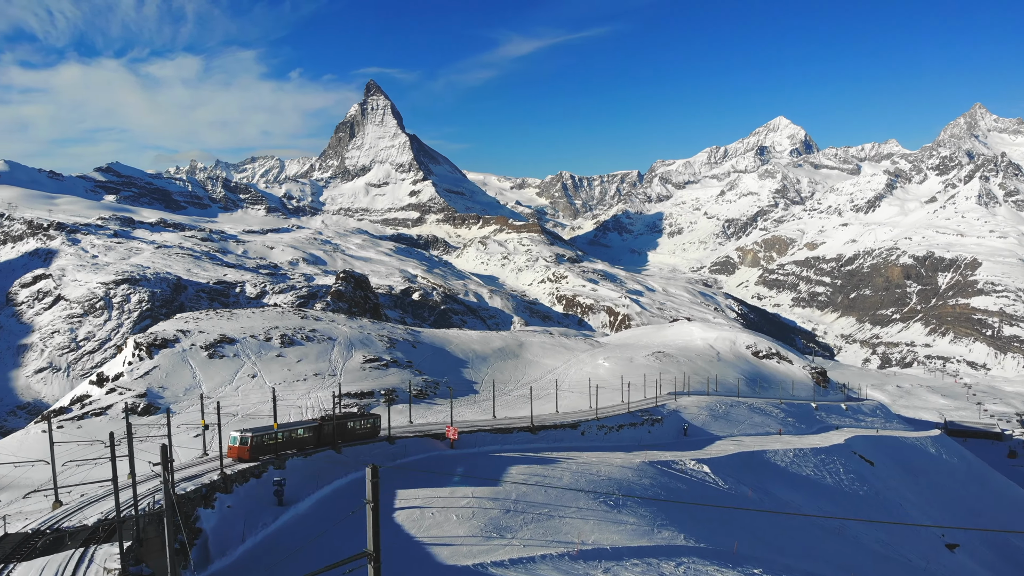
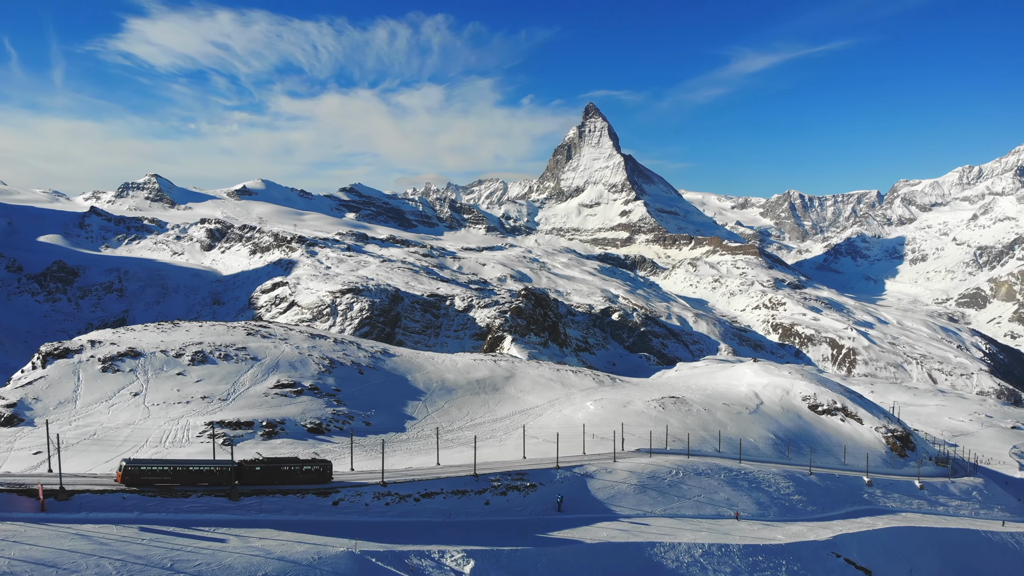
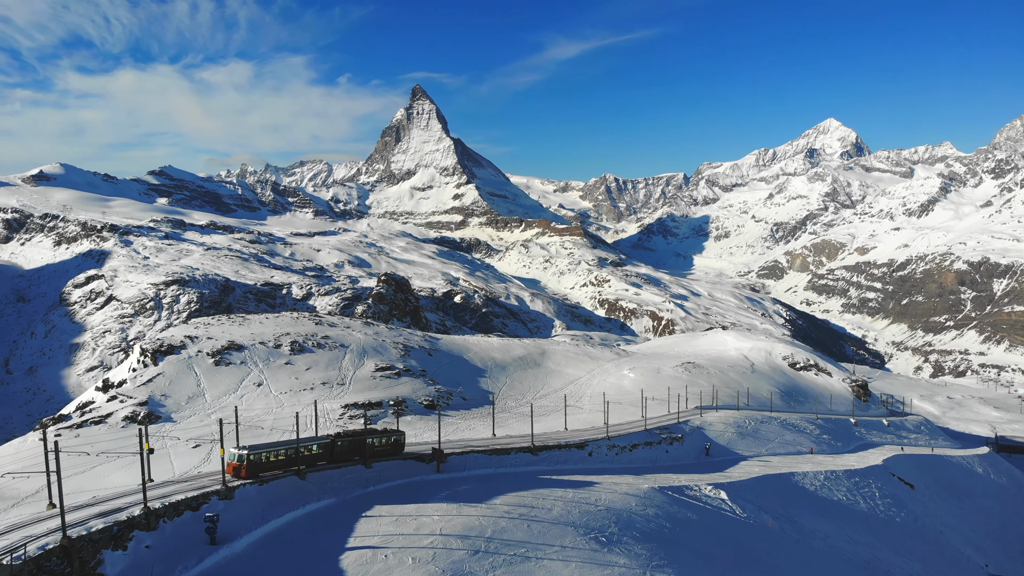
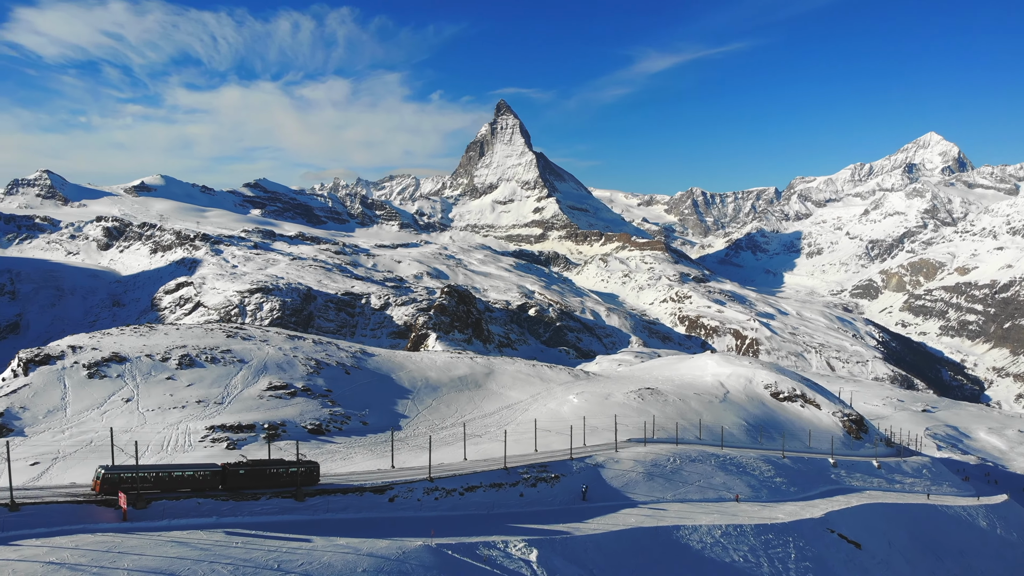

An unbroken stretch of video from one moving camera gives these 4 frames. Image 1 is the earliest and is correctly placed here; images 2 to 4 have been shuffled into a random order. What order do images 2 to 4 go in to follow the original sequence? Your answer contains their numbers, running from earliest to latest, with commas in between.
3, 4, 2
